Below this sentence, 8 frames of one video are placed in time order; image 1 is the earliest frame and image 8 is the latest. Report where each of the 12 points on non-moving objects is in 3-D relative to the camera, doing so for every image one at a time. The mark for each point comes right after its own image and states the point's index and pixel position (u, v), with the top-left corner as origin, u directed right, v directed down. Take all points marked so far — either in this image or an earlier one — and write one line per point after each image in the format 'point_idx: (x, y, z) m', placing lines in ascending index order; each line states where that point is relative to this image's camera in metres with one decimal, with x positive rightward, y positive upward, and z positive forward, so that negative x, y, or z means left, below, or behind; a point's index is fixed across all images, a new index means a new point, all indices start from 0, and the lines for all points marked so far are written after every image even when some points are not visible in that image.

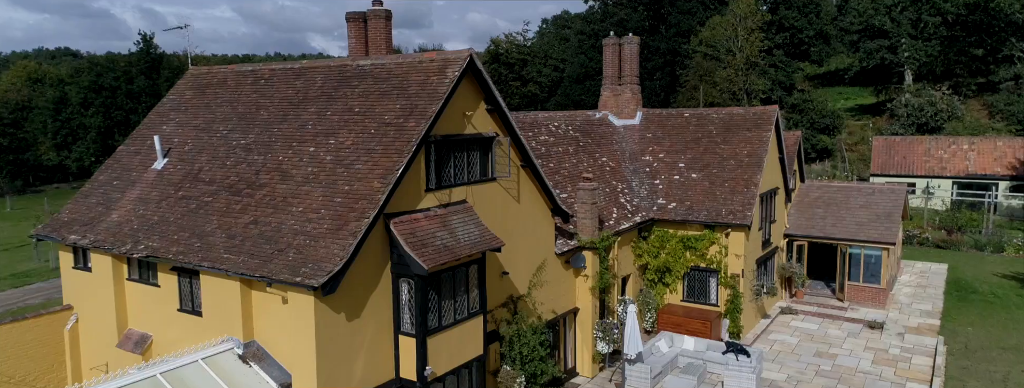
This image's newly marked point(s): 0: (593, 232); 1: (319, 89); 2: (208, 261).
0: (+2.1, -1.0, +19.3) m
1: (-4.0, +2.2, +16.0) m
2: (-5.1, -1.1, +12.8) m
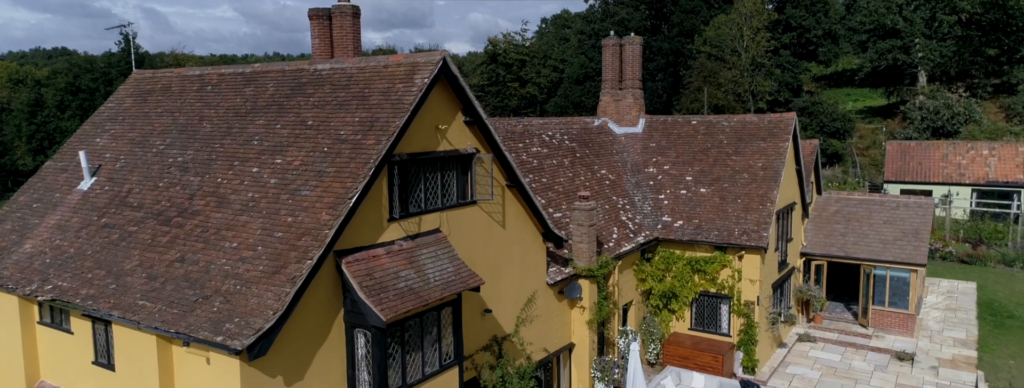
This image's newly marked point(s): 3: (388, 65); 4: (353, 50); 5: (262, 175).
0: (+1.8, -1.4, +17.0) m
1: (-4.3, +1.7, +13.7) m
2: (-5.4, -1.6, +10.5) m
3: (-2.1, +2.2, +12.8) m
4: (-3.3, +3.0, +16.1) m
5: (-3.9, +0.3, +12.0) m
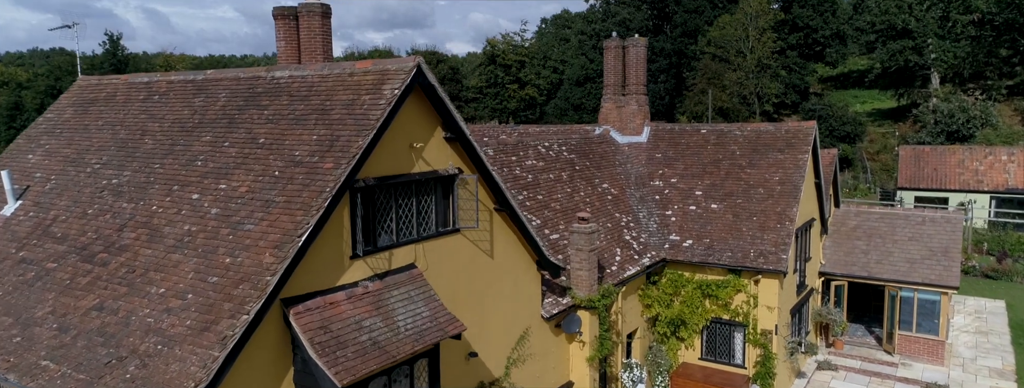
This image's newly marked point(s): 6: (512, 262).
0: (+1.6, -1.9, +15.2) m
1: (-4.5, +1.3, +11.9) m
2: (-5.6, -2.0, +8.7) m
3: (-2.3, +1.8, +11.0) m
4: (-3.5, +2.6, +14.2) m
5: (-4.1, -0.1, +10.1) m
6: (0.0, -1.2, +13.5) m
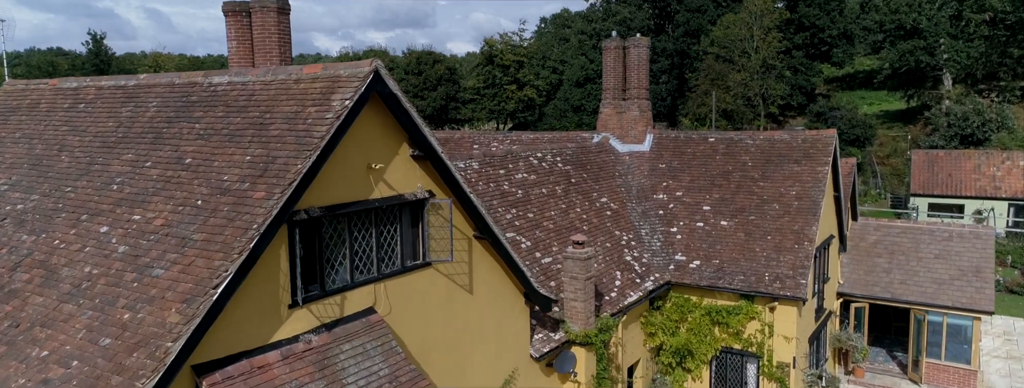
0: (+1.3, -2.2, +13.4) m
1: (-4.8, +1.0, +10.0) m
2: (-5.9, -2.4, +6.8) m
3: (-2.5, +1.4, +9.2) m
4: (-3.8, +2.3, +12.4) m
5: (-4.4, -0.5, +8.3) m
6: (-0.3, -1.6, +11.6) m
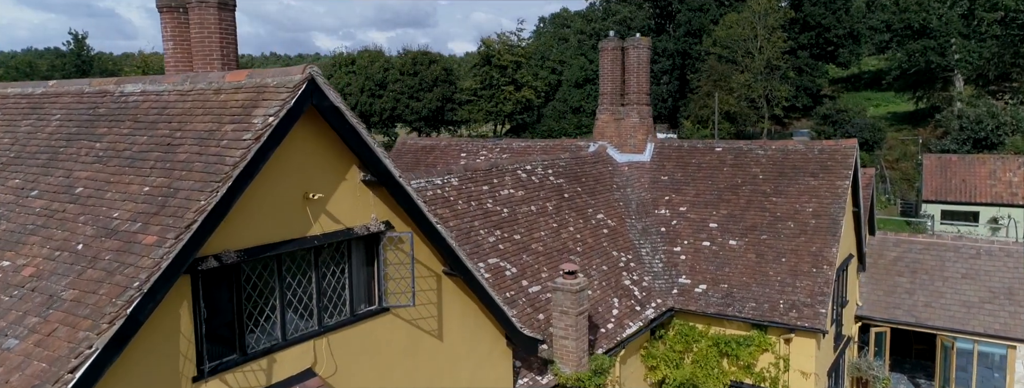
0: (+1.0, -2.6, +11.7) m
1: (-5.1, +0.6, +8.3) m
2: (-6.2, -2.7, +5.1) m
3: (-2.8, +1.0, +7.5) m
4: (-4.1, +1.9, +10.7) m
5: (-4.7, -0.8, +6.6) m
6: (-0.6, -1.9, +9.9) m
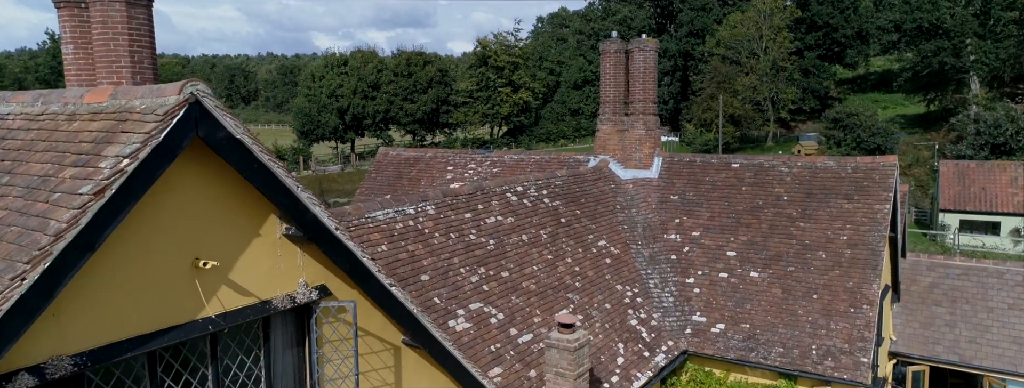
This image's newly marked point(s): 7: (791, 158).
0: (+0.8, -3.0, +9.5) m
1: (-5.3, +0.1, +6.2) m
2: (-6.4, -3.2, +3.0) m
3: (-3.0, +0.6, +5.3) m
4: (-4.3, +1.4, +8.6) m
5: (-4.9, -1.3, +4.5) m
6: (-0.8, -2.4, +7.8) m
7: (+5.8, +0.8, +15.7) m
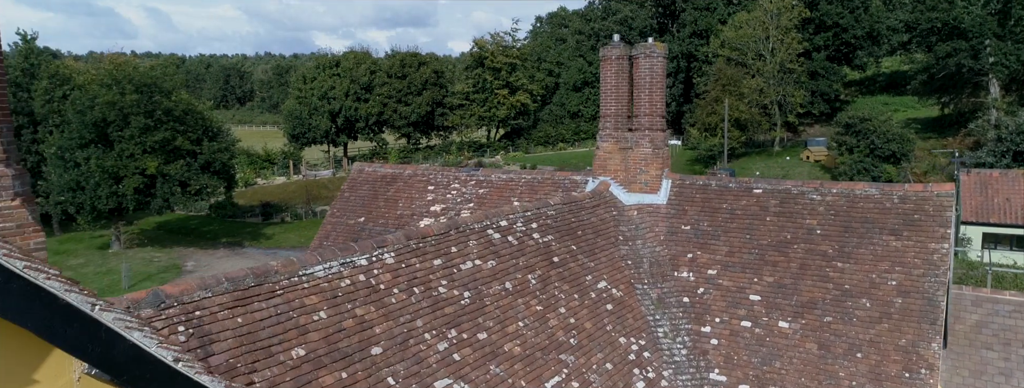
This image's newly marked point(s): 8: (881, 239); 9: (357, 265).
0: (+0.6, -3.6, +7.3) m
1: (-5.5, -0.4, +3.9) m
2: (-6.6, -3.7, +0.7) m
3: (-3.3, 0.0, +3.0) m
4: (-4.6, +0.9, +6.3) m
5: (-5.1, -1.8, +2.2) m
6: (-1.0, -2.9, +5.5) m
7: (+5.5, +0.2, +13.4) m
8: (+5.9, -0.7, +12.1) m
9: (-1.9, -0.8, +9.2) m
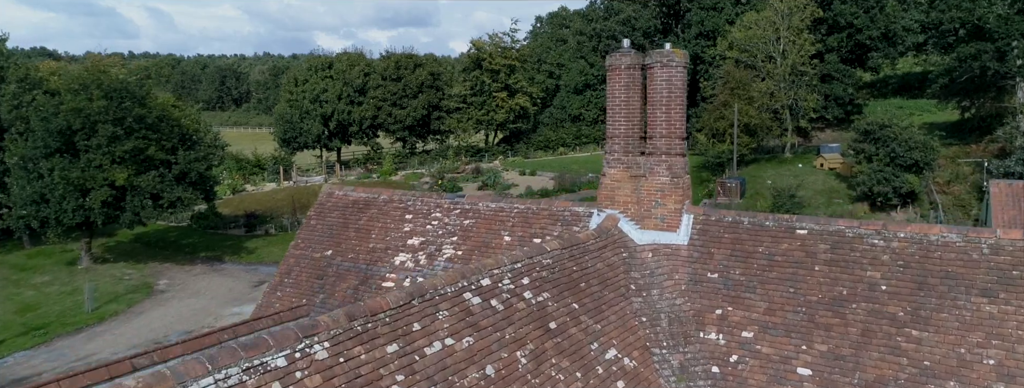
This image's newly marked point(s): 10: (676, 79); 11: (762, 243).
0: (+0.4, -4.2, +4.7) m
1: (-5.7, -1.0, +1.3) m
2: (-6.8, -4.4, -1.9) m
3: (-3.5, -0.6, +0.5) m
4: (-4.7, +0.3, +3.7) m
5: (-5.3, -2.5, -0.4) m
6: (-1.2, -3.5, +2.9) m
7: (+5.3, -0.4, +10.8) m
8: (+5.7, -1.3, +9.5) m
9: (-2.0, -1.4, +6.6) m
10: (+2.7, +1.9, +12.3) m
11: (+3.8, -0.7, +11.5) m
